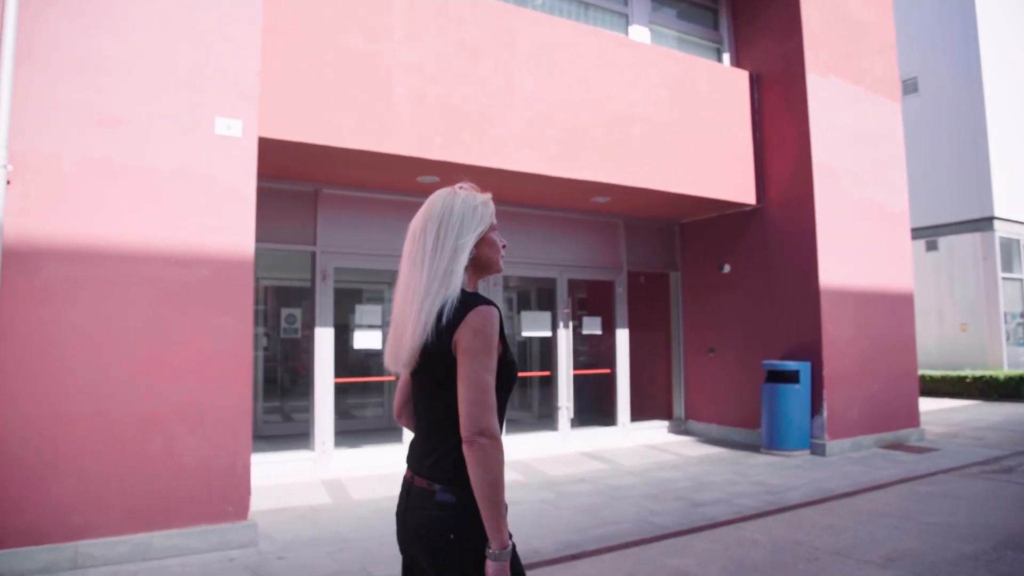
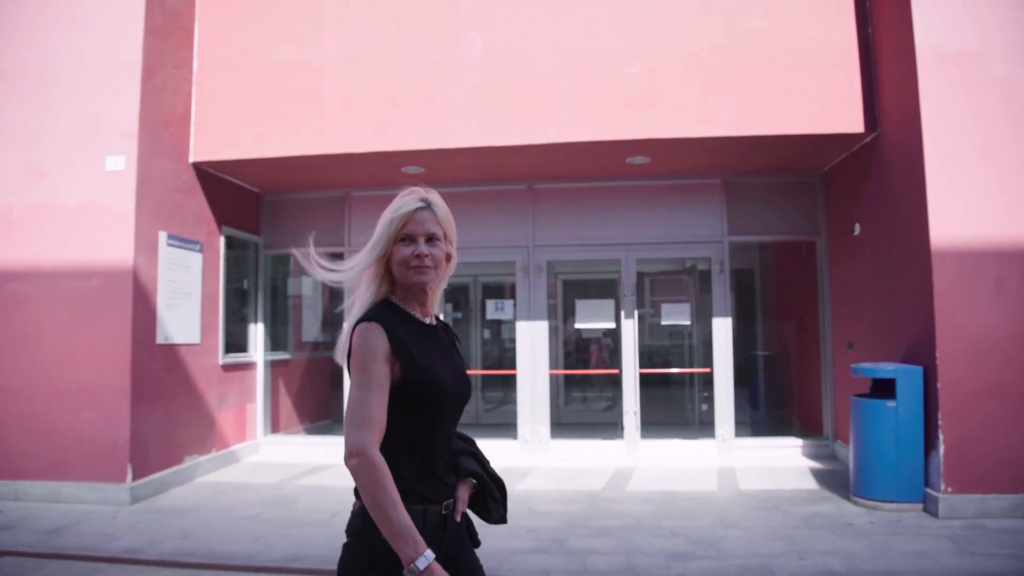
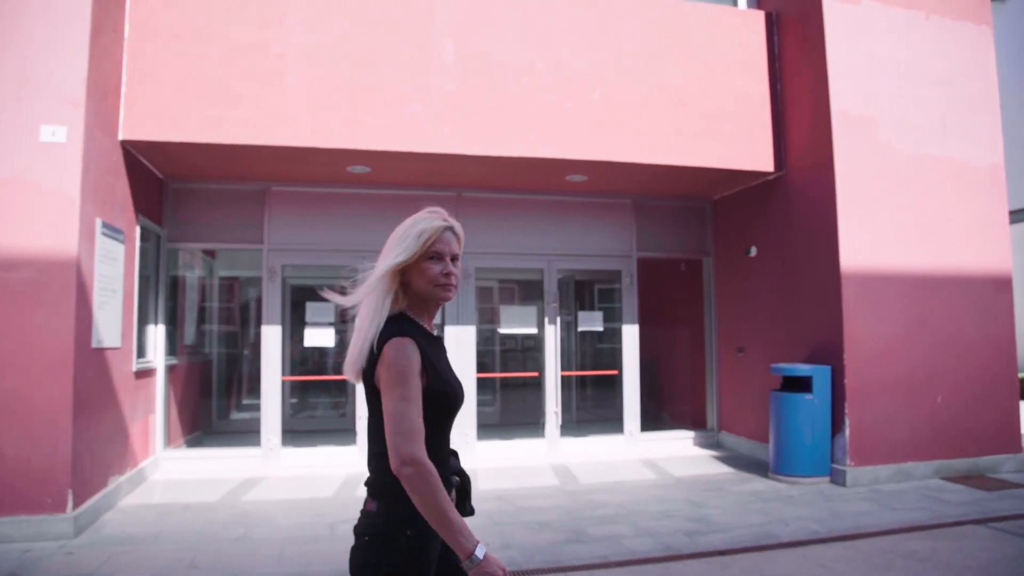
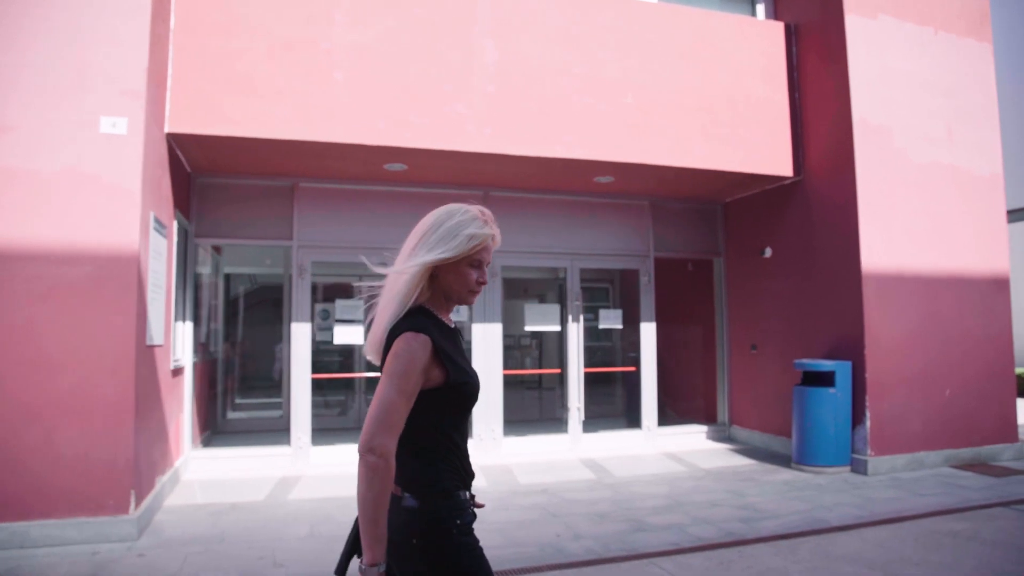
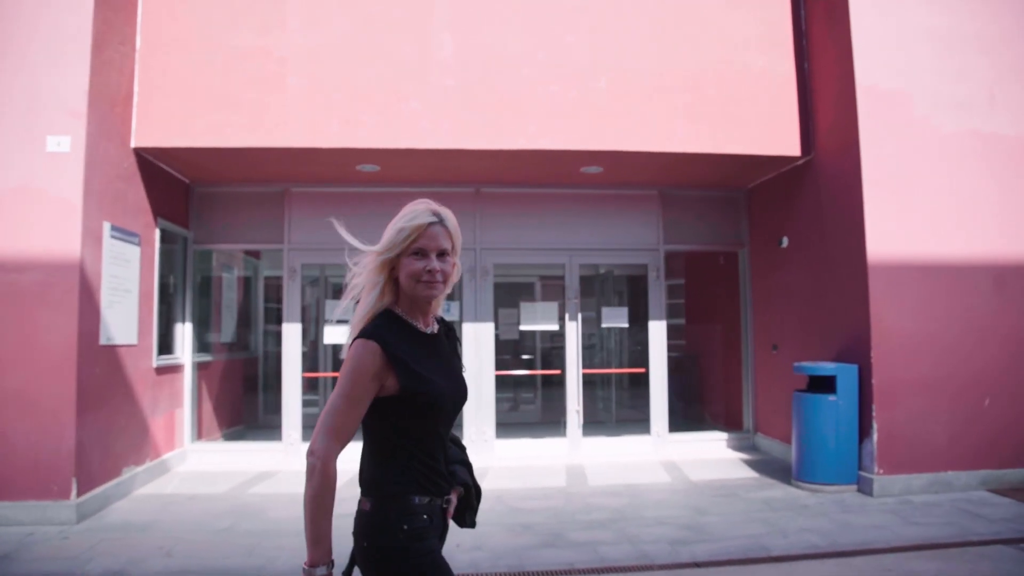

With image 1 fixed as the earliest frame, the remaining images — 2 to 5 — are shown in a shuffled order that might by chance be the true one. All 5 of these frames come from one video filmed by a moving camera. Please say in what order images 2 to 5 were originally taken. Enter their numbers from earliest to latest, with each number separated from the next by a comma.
4, 3, 5, 2
